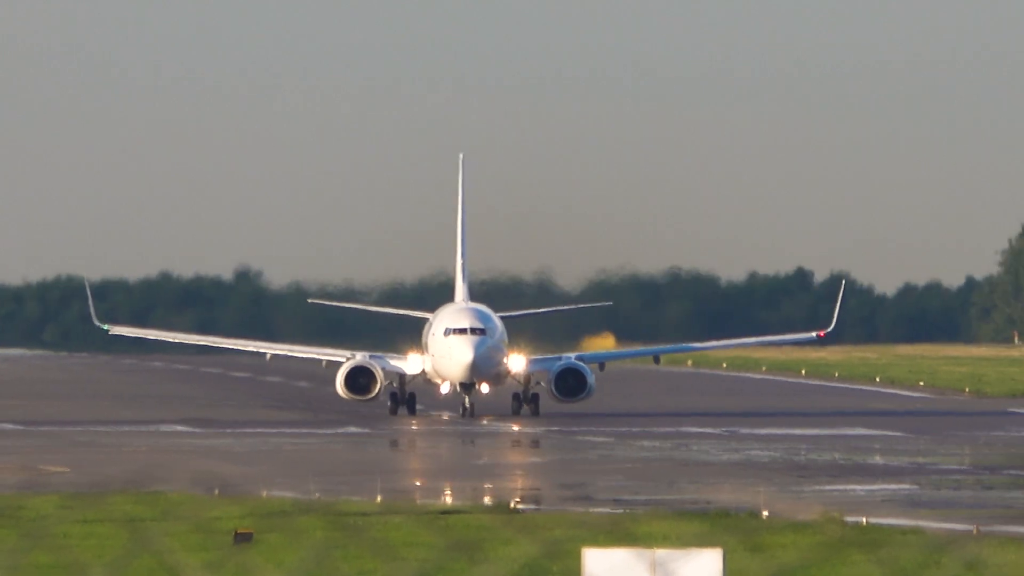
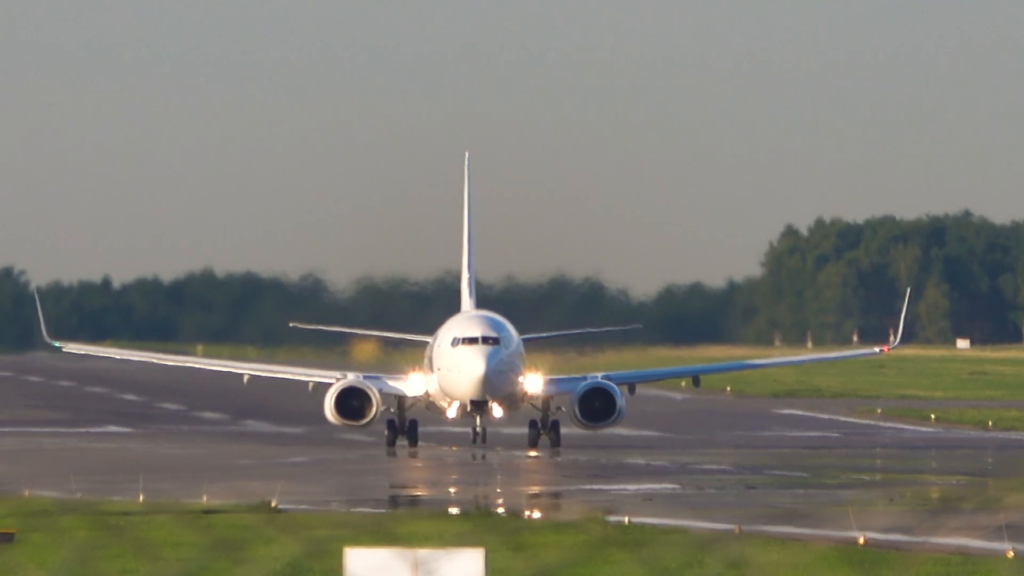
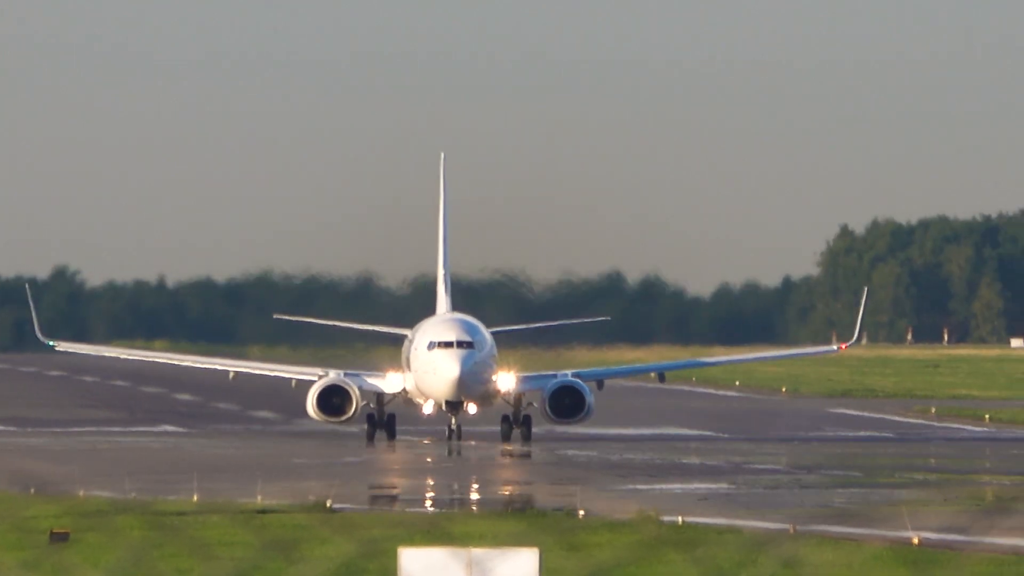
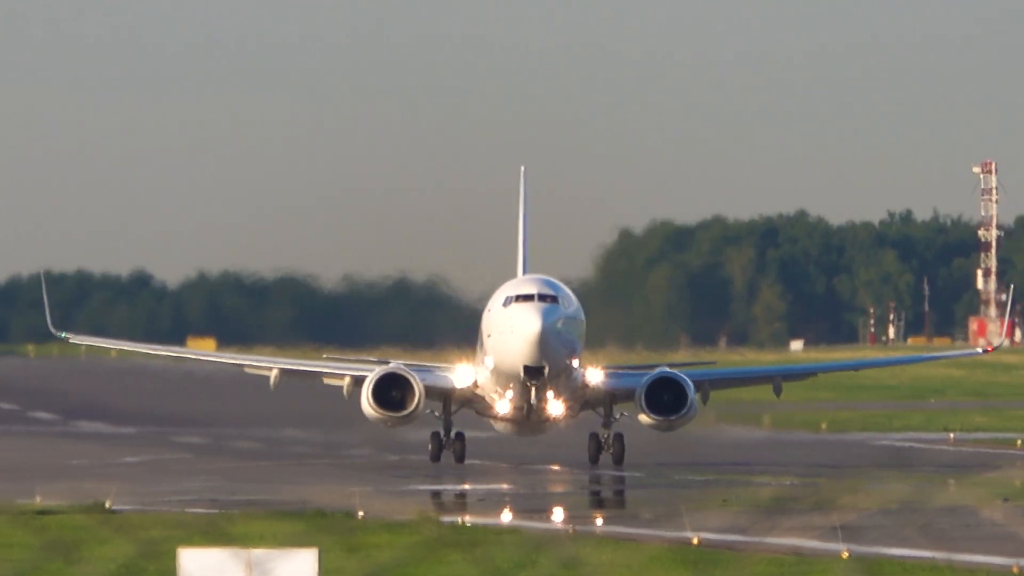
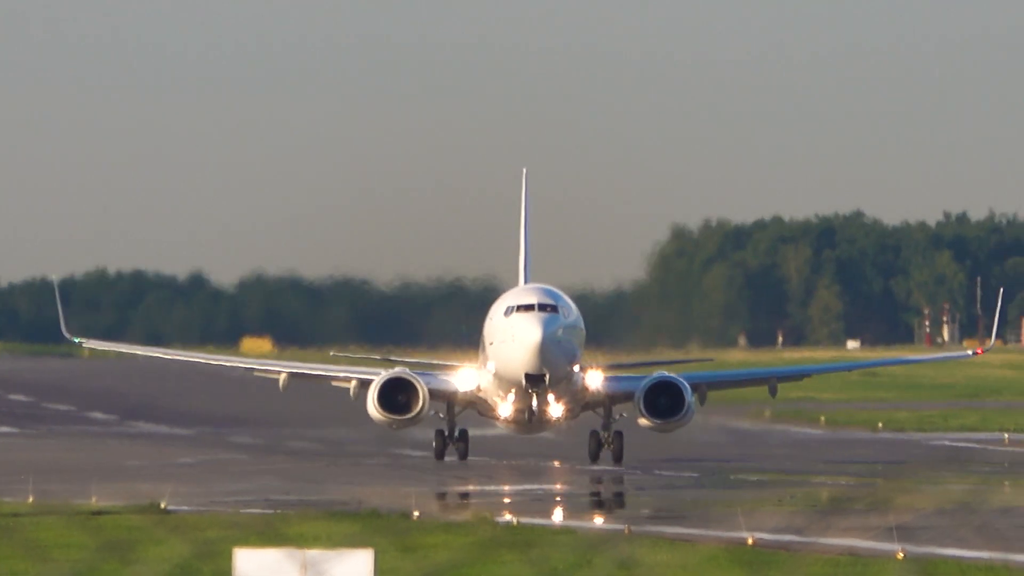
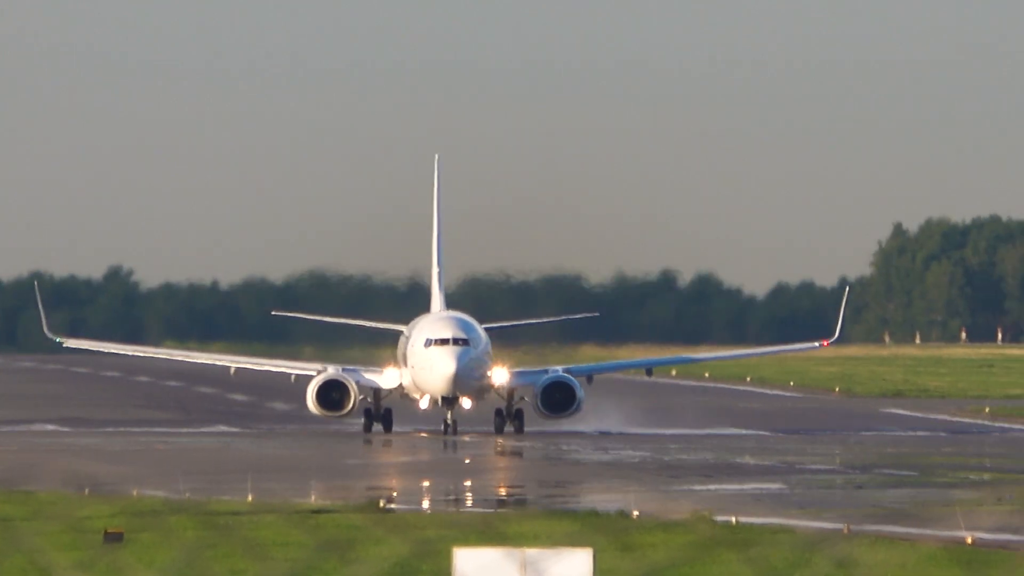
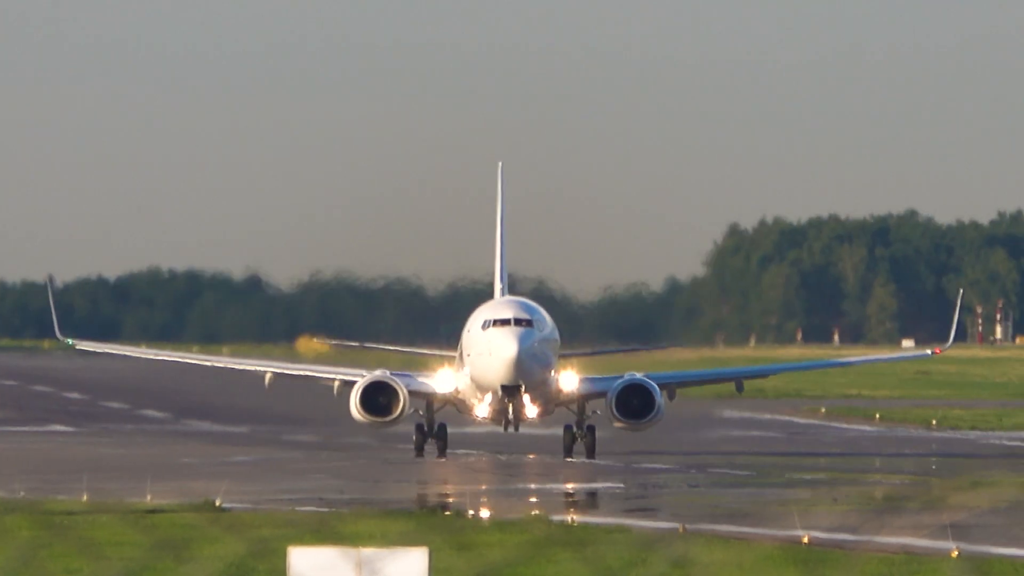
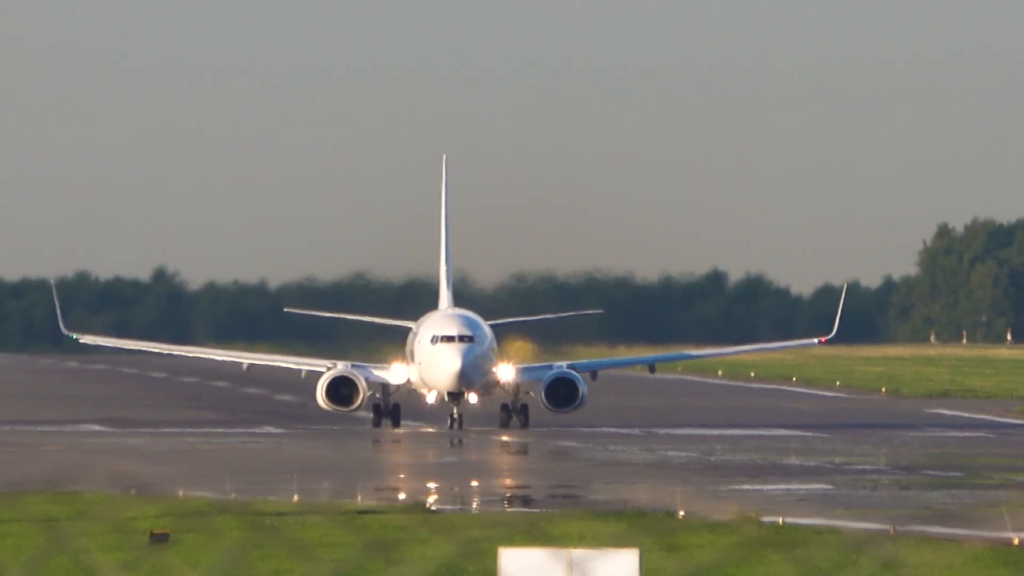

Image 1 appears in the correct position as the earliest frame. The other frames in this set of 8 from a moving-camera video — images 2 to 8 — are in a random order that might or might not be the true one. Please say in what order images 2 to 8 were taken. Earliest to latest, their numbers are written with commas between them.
8, 6, 3, 2, 7, 5, 4
